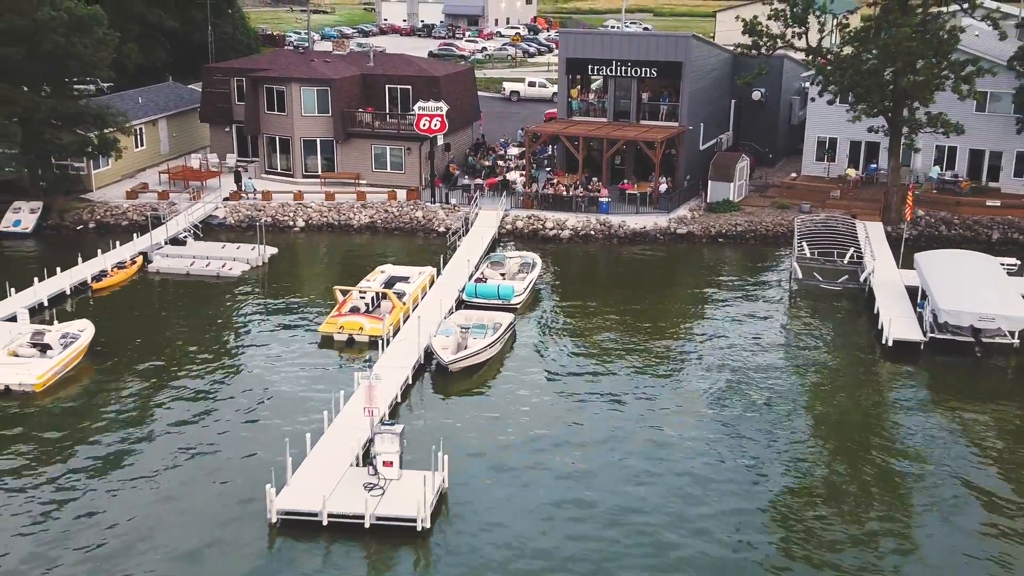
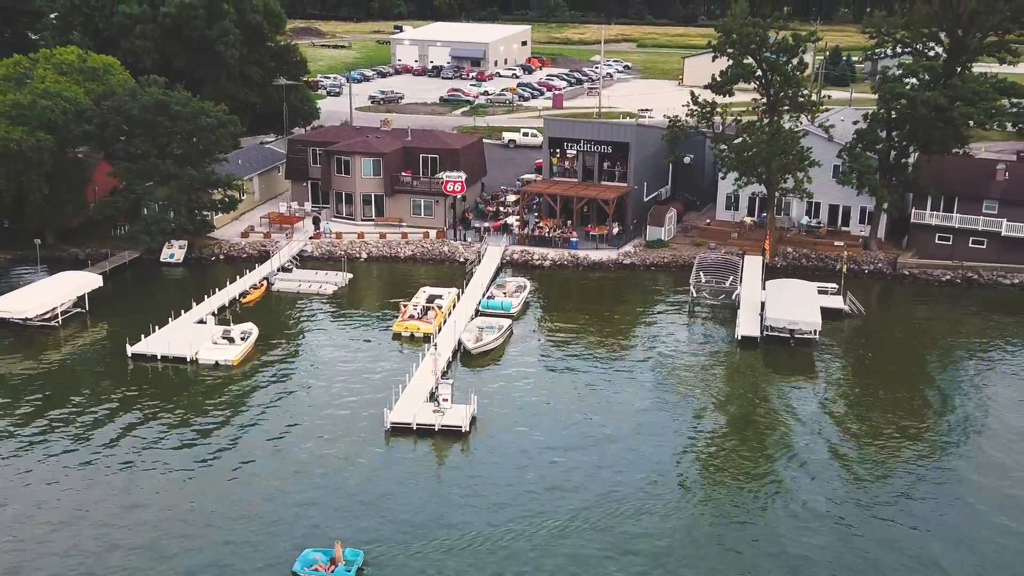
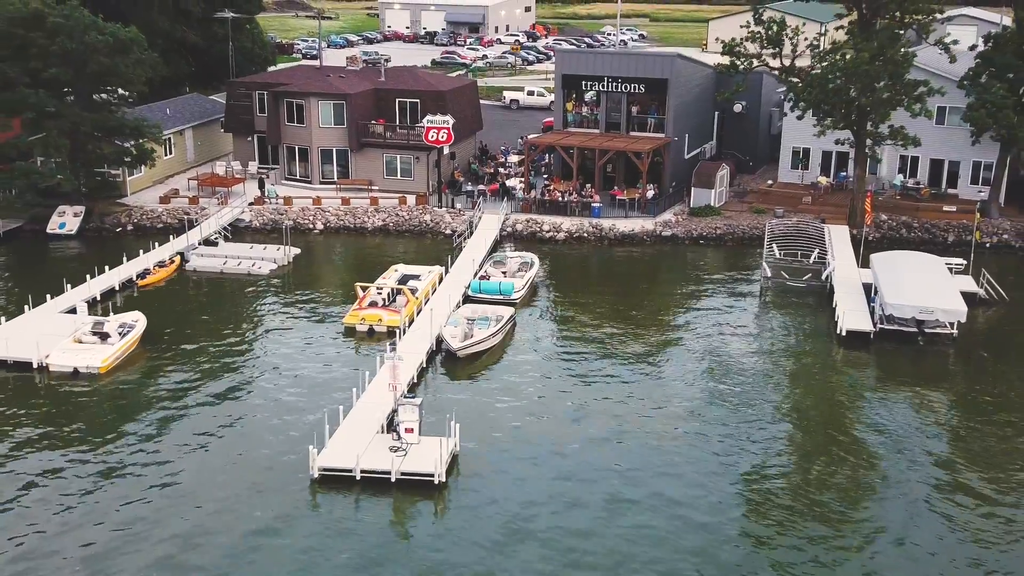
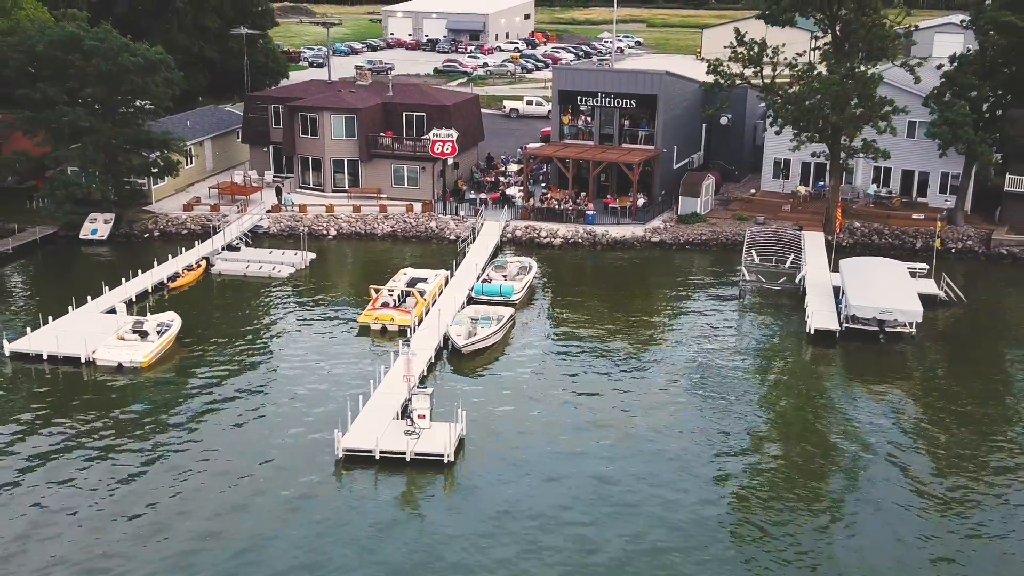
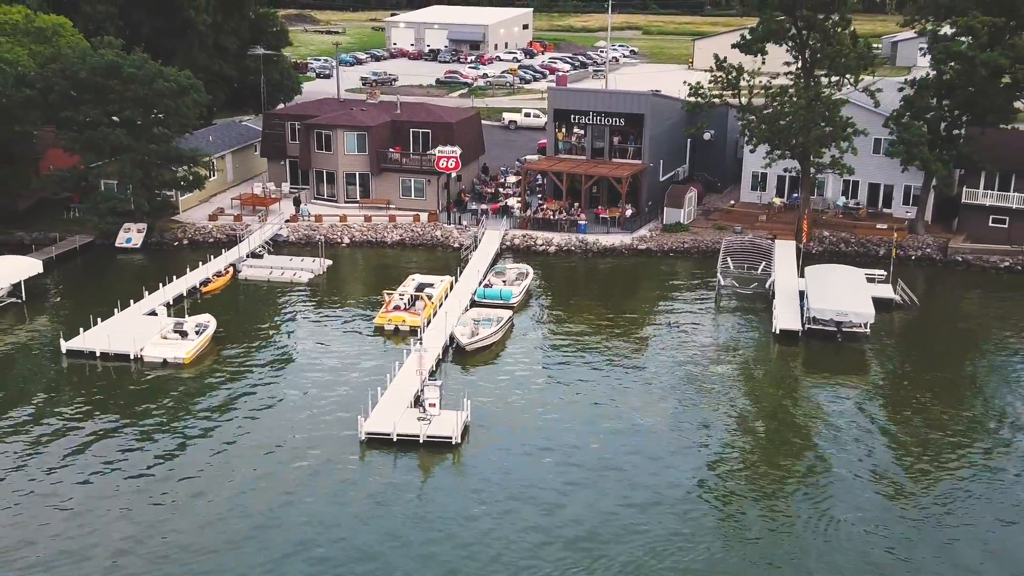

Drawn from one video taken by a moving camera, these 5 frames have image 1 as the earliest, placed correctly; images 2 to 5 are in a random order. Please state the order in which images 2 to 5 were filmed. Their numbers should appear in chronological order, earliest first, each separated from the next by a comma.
3, 4, 5, 2
